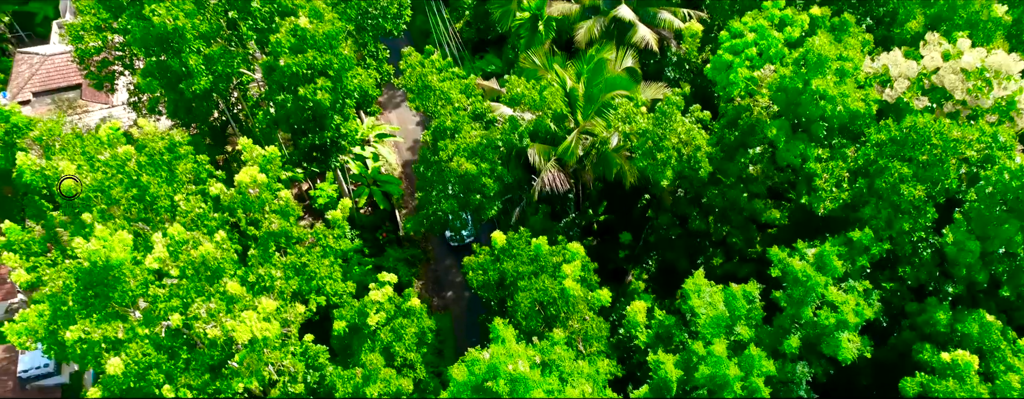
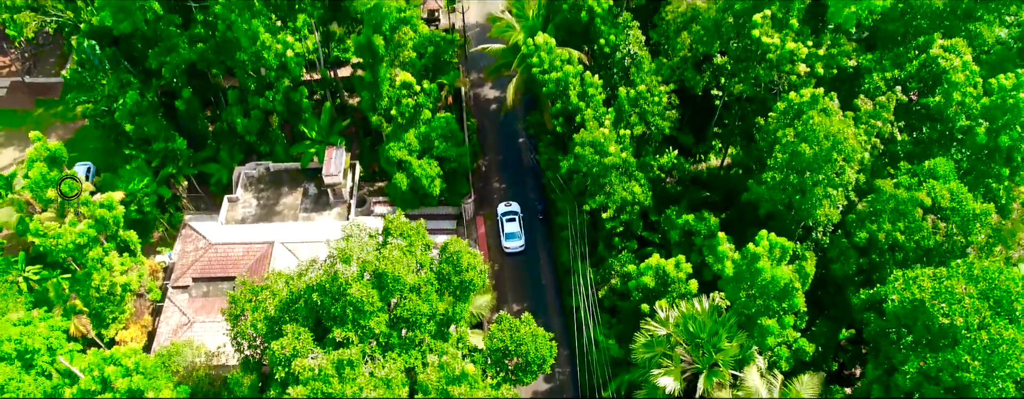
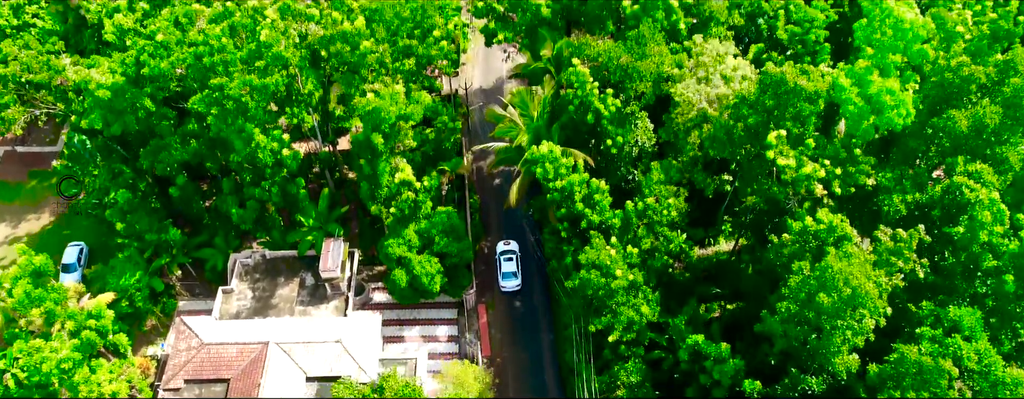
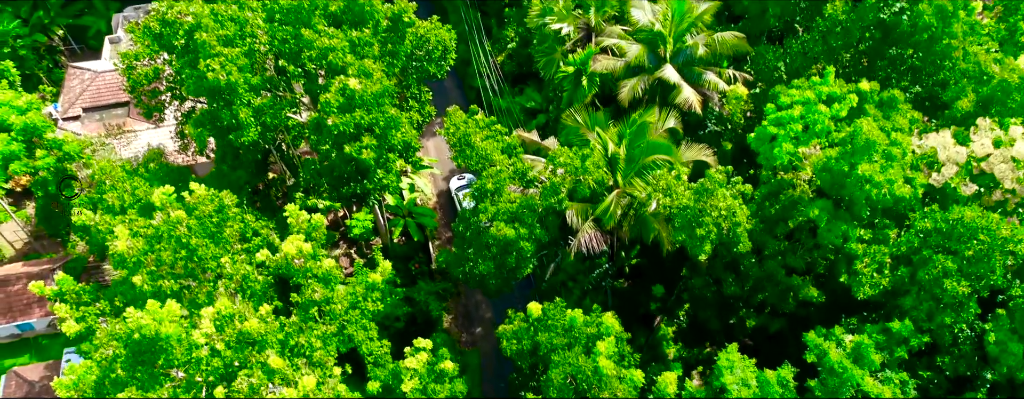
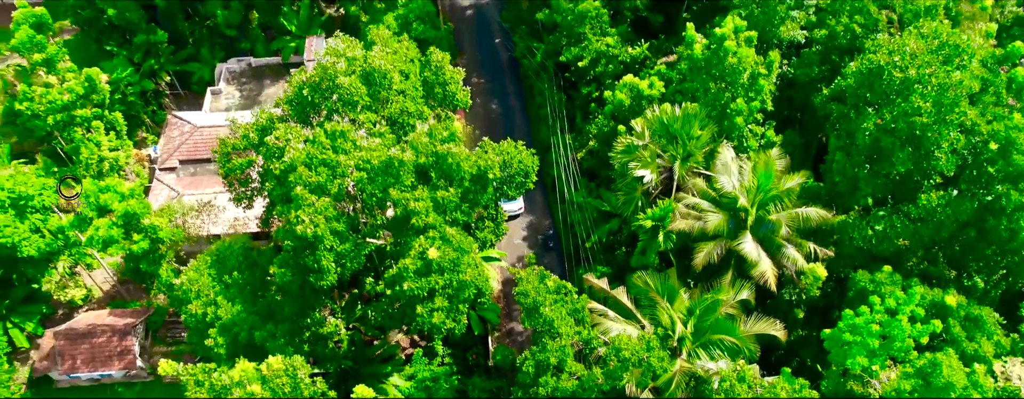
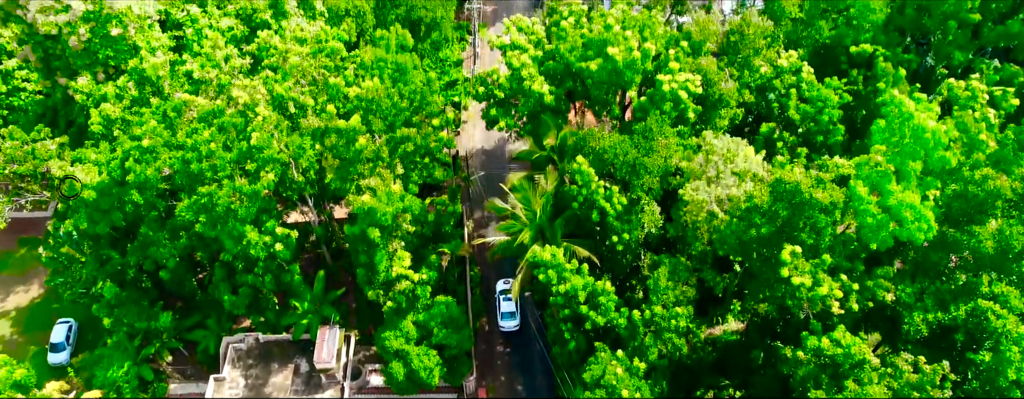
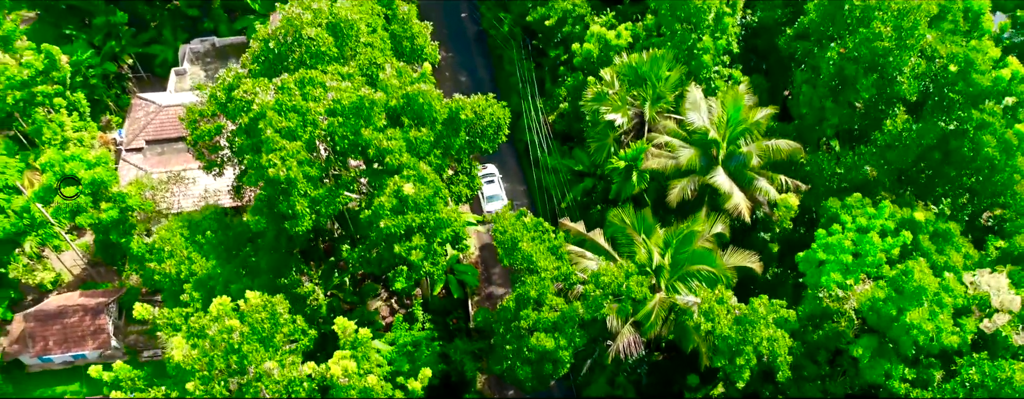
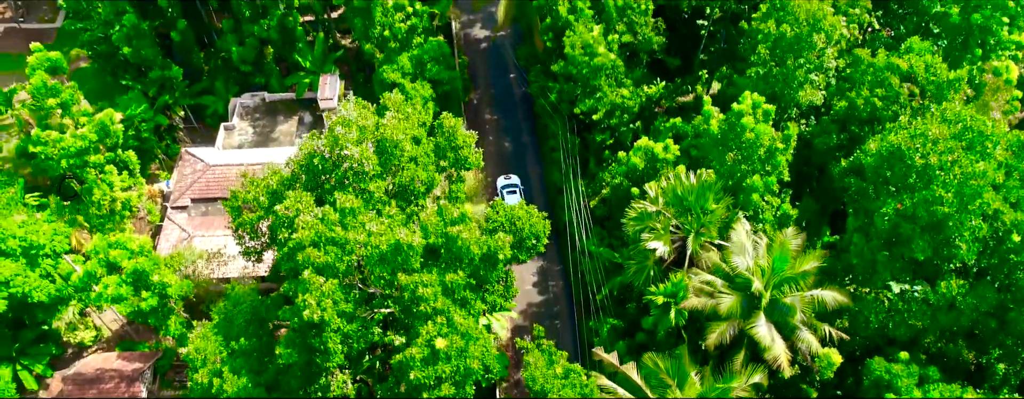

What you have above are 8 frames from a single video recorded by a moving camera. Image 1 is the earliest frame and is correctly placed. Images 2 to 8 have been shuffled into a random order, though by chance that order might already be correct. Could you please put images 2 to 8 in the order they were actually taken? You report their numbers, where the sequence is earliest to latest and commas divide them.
4, 7, 5, 8, 2, 3, 6
